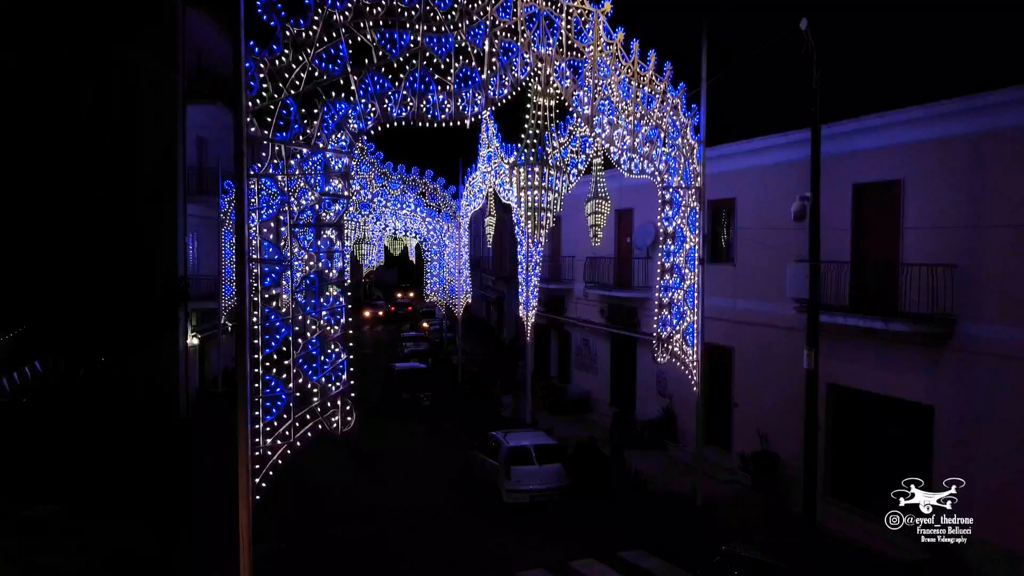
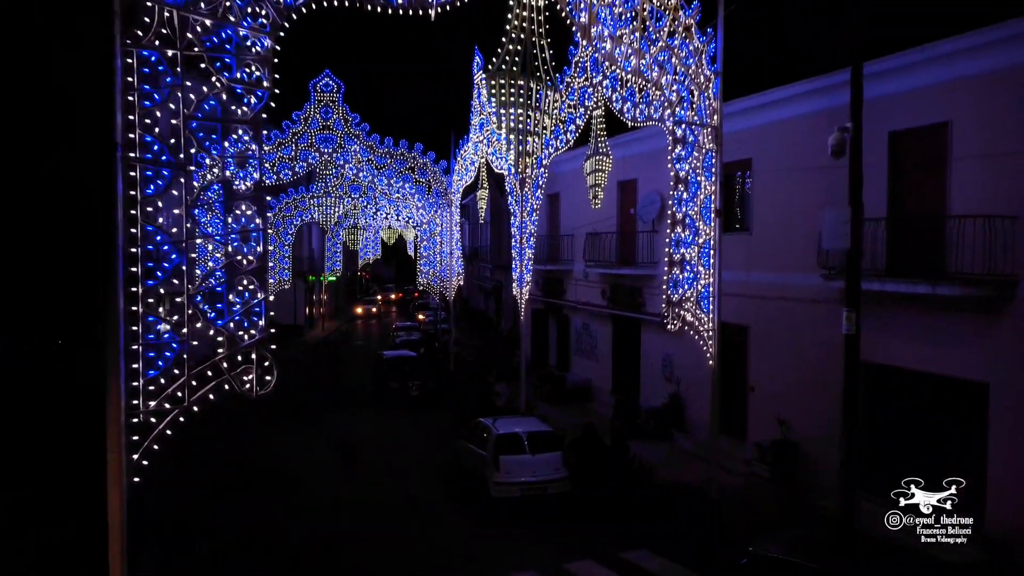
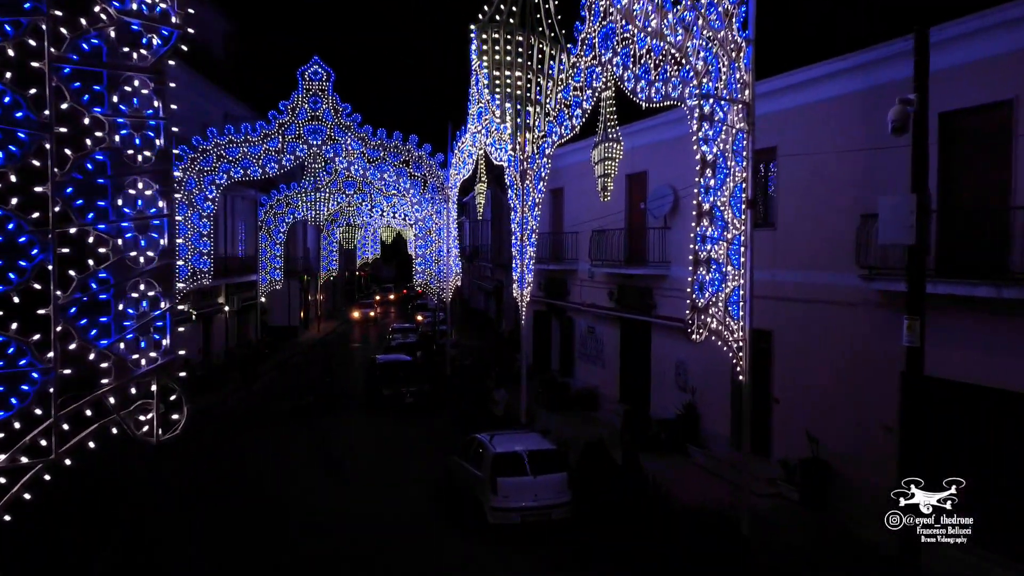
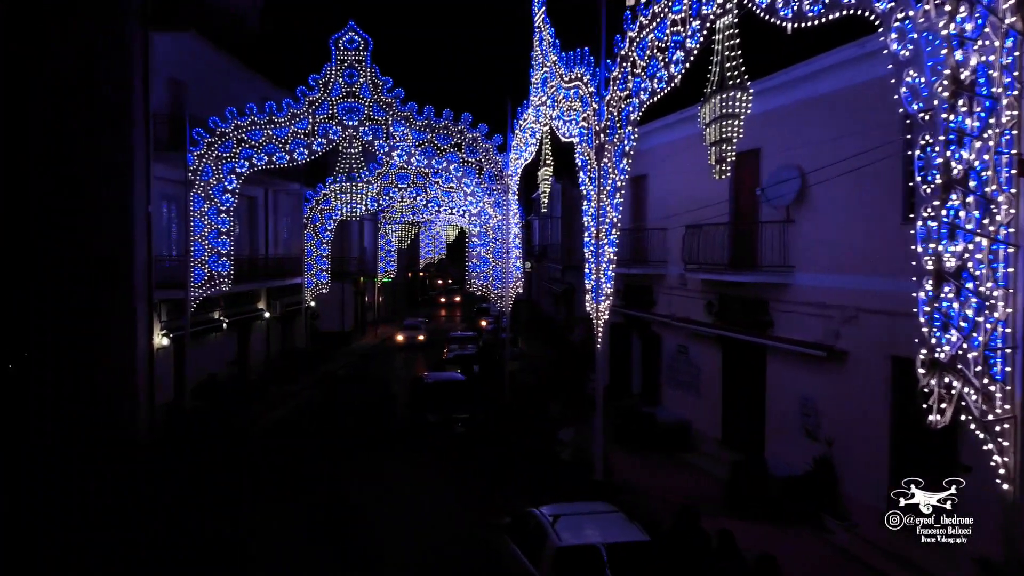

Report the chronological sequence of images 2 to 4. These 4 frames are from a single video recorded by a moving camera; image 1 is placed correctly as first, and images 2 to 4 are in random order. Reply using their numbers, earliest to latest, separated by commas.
2, 3, 4
